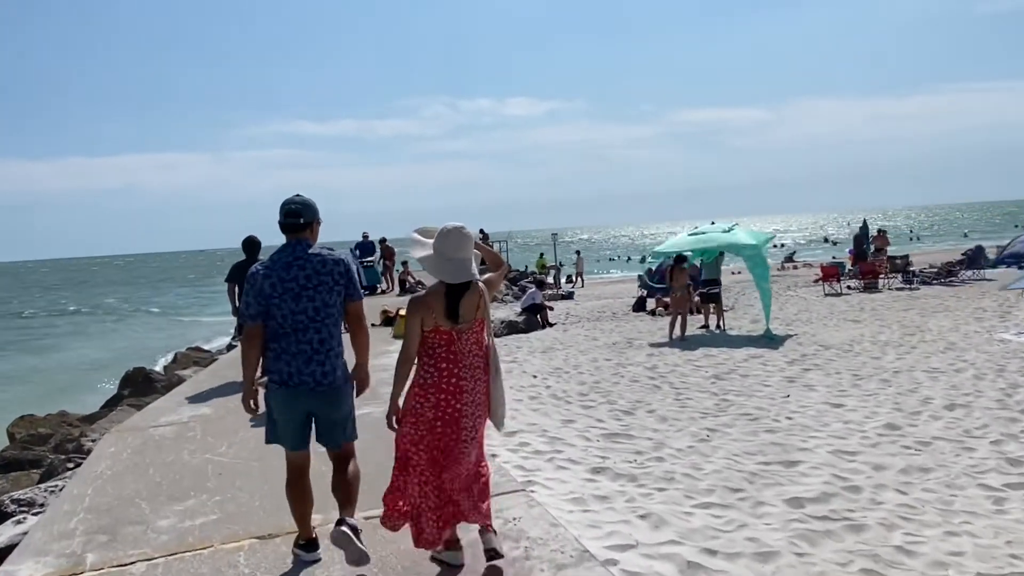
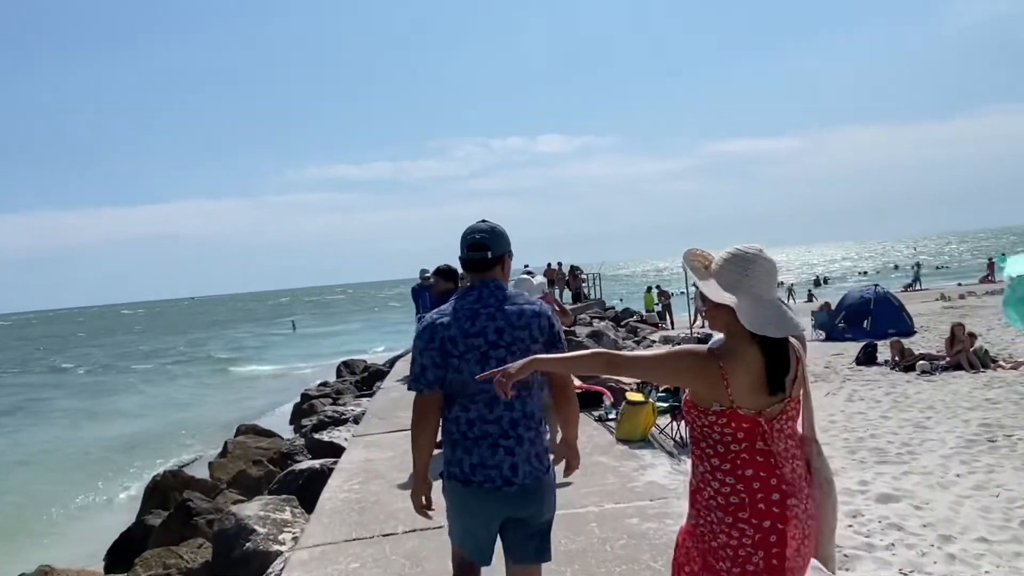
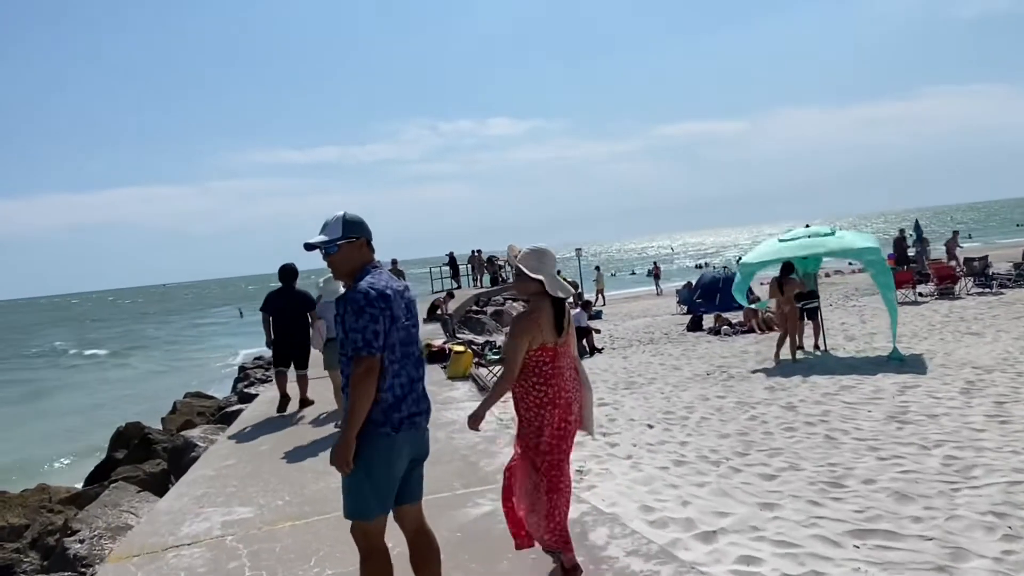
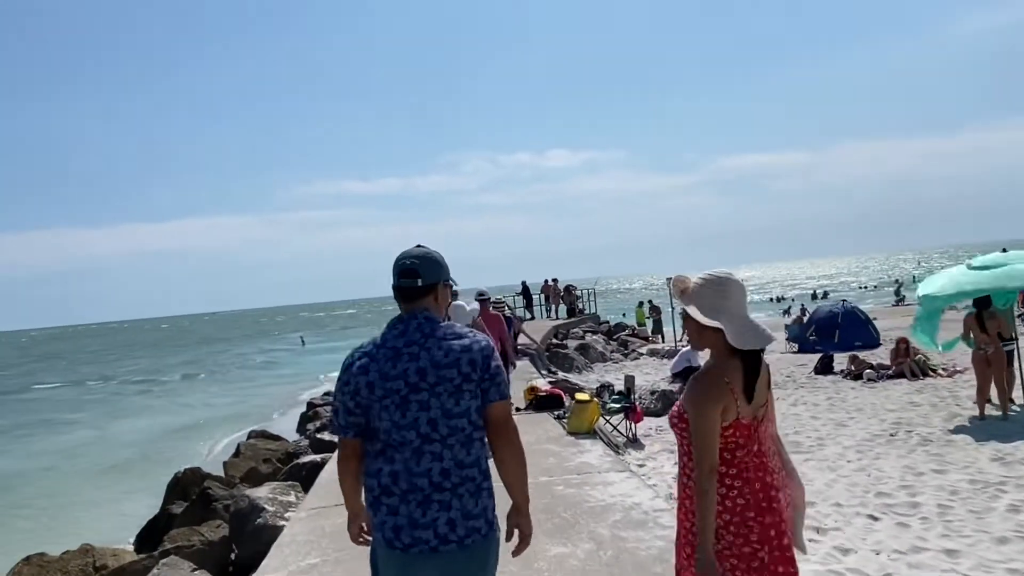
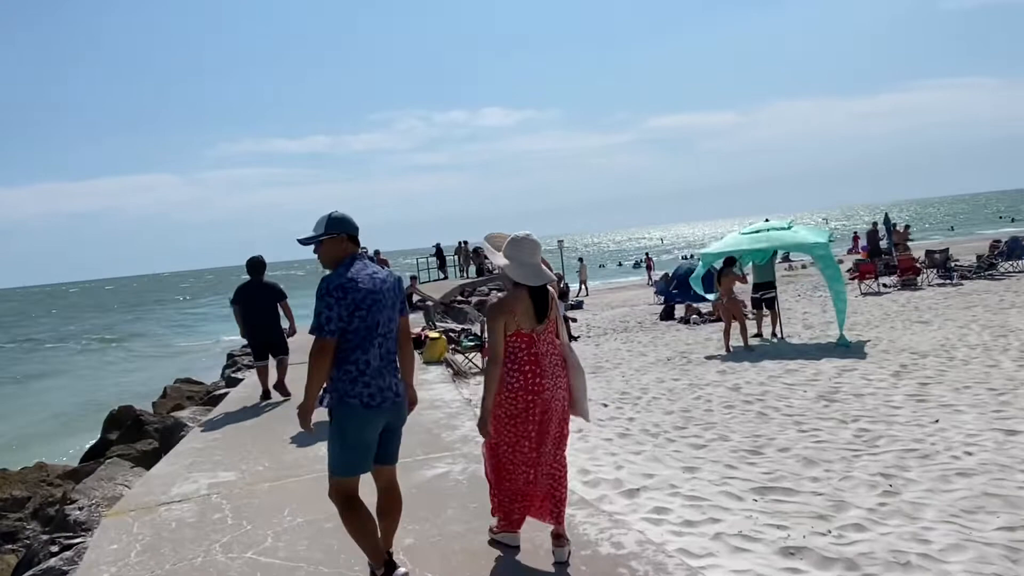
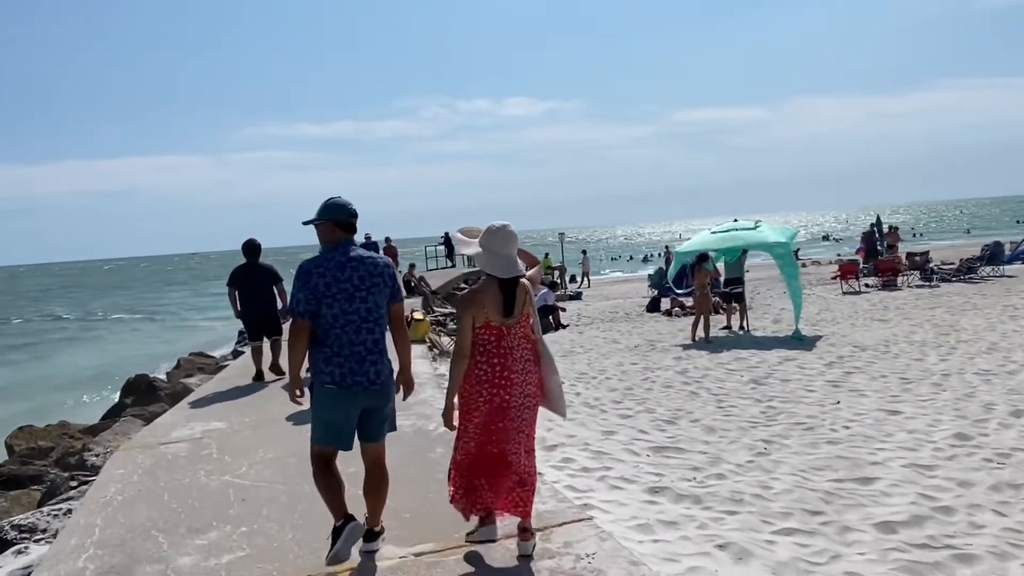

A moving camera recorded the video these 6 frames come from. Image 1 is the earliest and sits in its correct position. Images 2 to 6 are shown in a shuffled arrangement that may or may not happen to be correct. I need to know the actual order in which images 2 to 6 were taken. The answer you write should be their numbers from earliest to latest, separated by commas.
6, 5, 3, 4, 2
